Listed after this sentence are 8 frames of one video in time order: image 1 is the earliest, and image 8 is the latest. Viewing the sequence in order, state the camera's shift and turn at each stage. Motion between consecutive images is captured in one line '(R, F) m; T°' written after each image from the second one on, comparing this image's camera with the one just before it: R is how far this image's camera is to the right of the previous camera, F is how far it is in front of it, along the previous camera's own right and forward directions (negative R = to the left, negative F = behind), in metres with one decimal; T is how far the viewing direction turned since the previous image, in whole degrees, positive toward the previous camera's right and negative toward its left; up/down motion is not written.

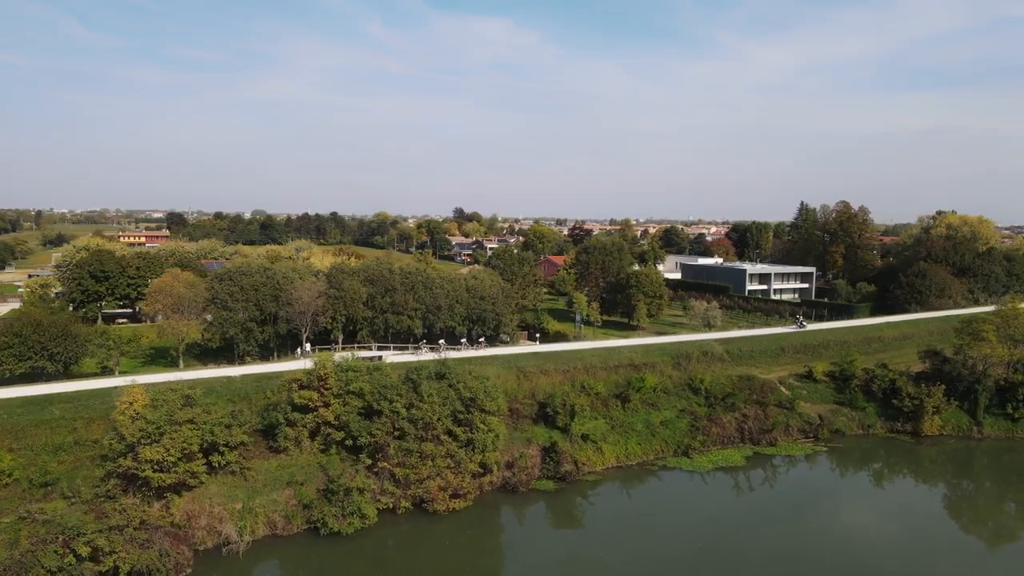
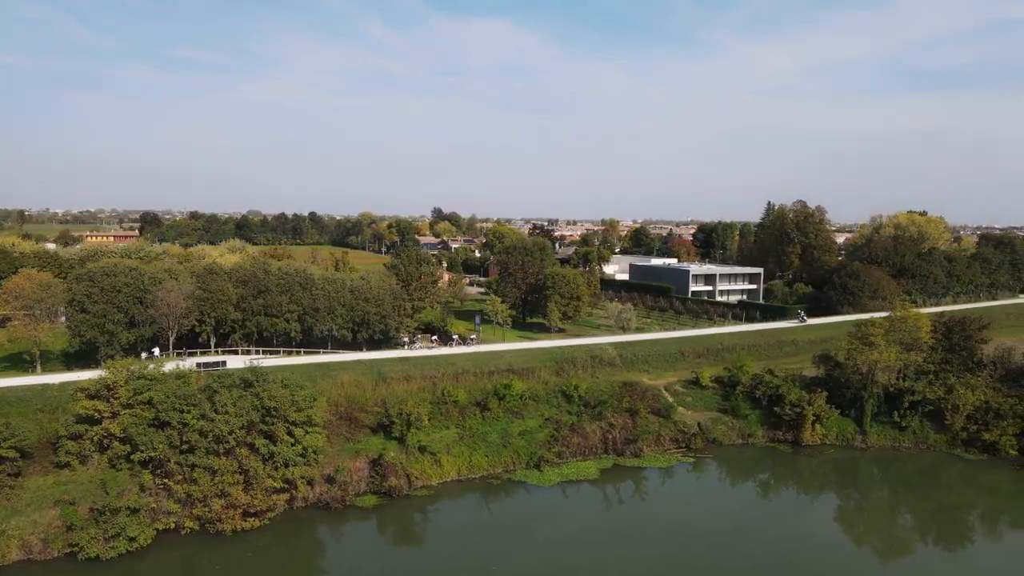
(+5.1, +0.9) m; 0°
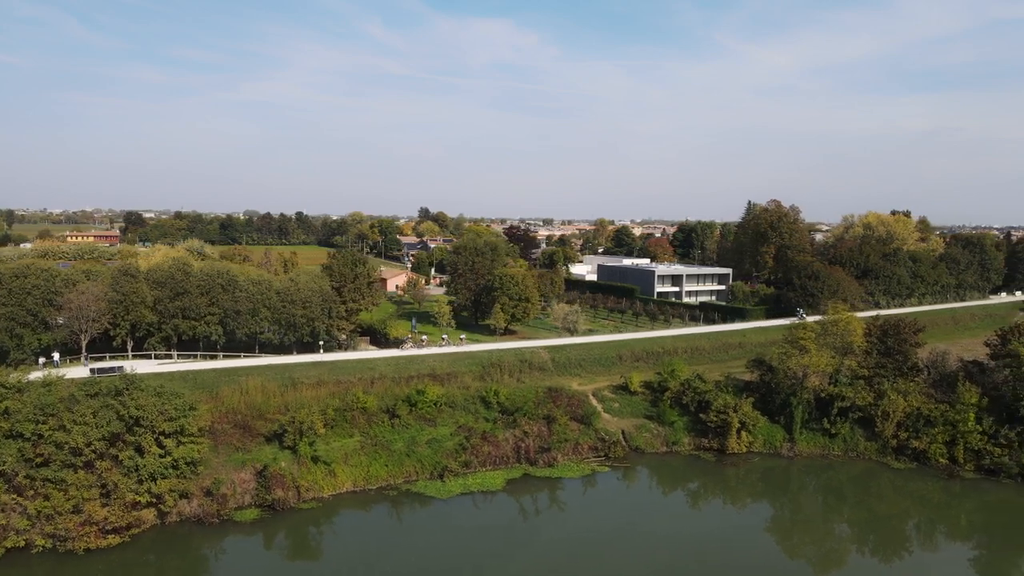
(+3.0, +0.6) m; 0°
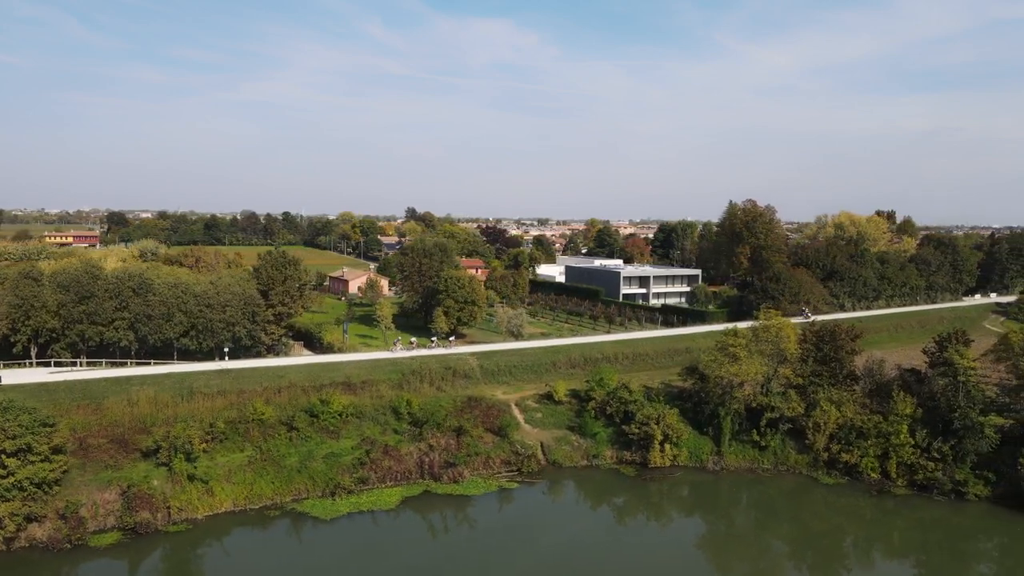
(+3.0, +0.9) m; 0°
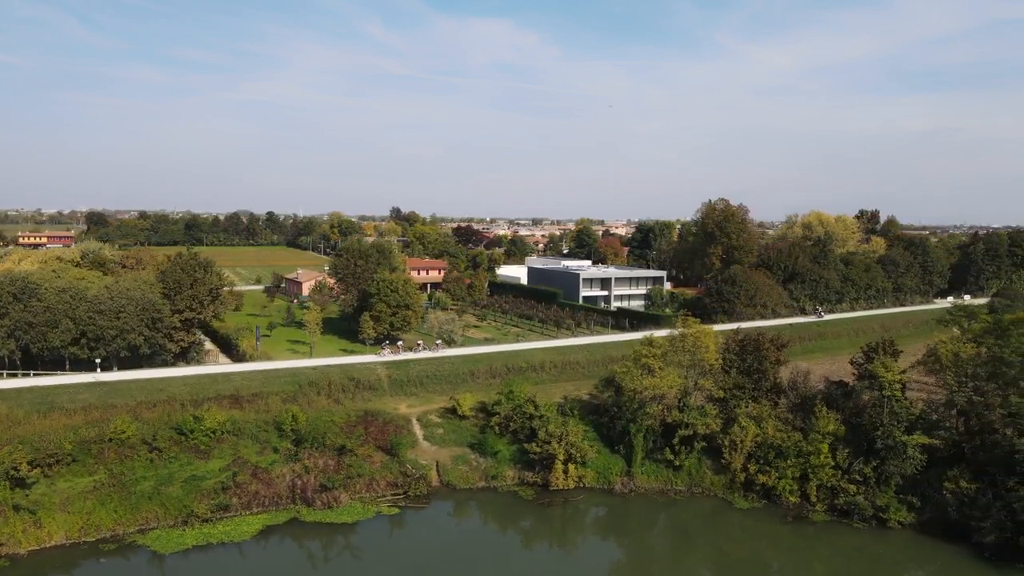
(+3.3, +1.2) m; 0°
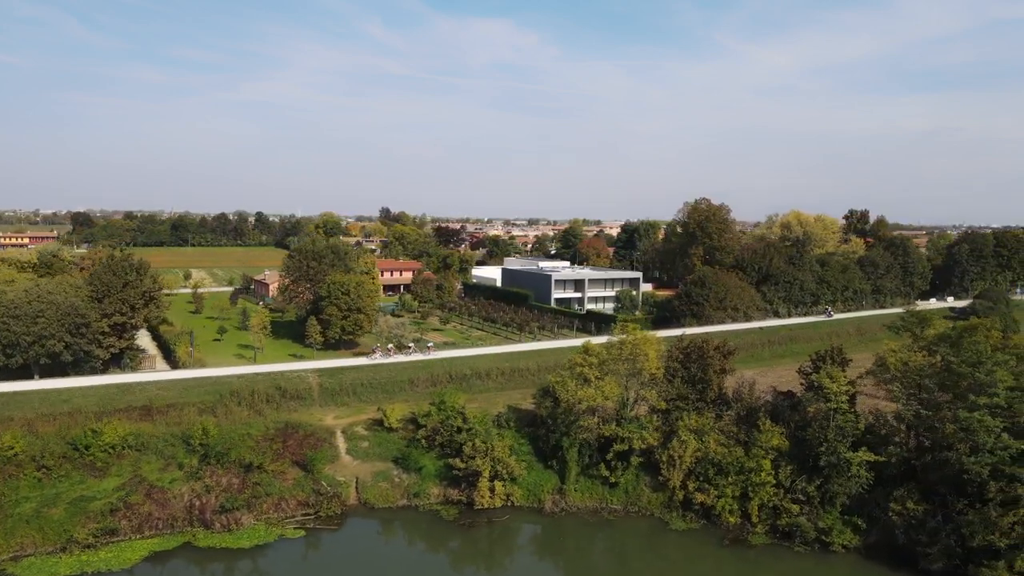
(+2.2, +0.9) m; 0°
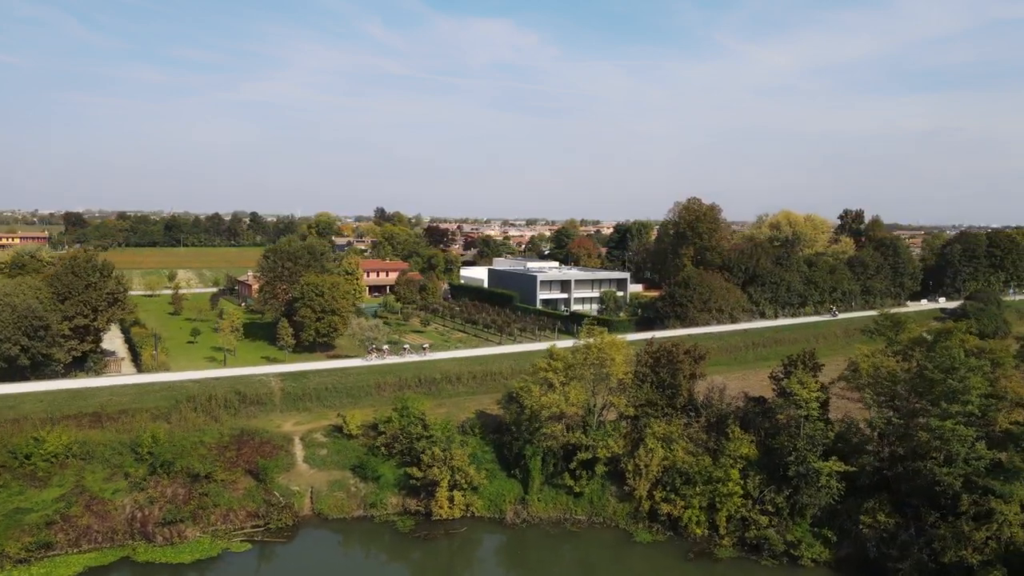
(+1.1, +0.5) m; 0°
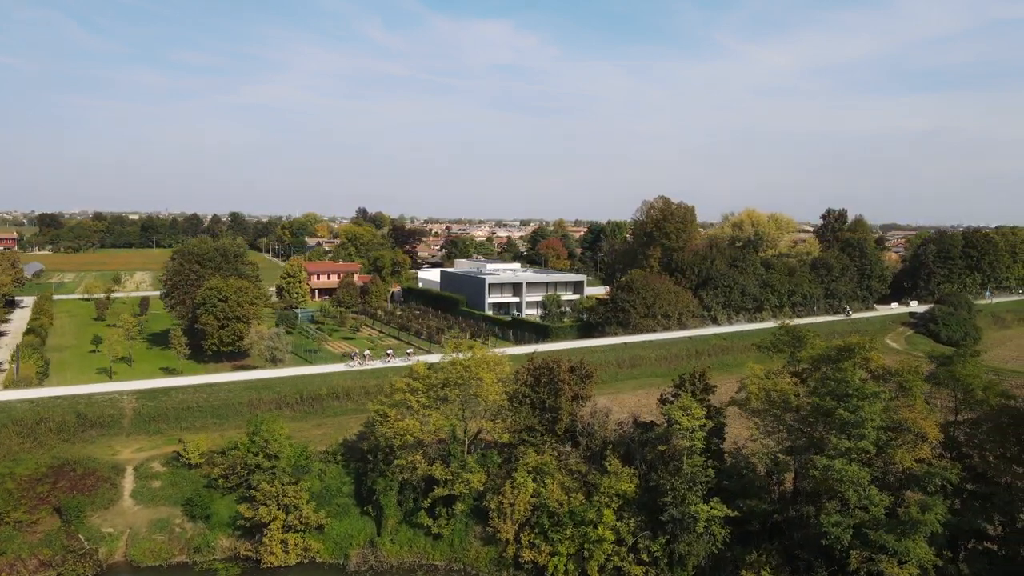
(+3.7, +1.8) m; 0°
